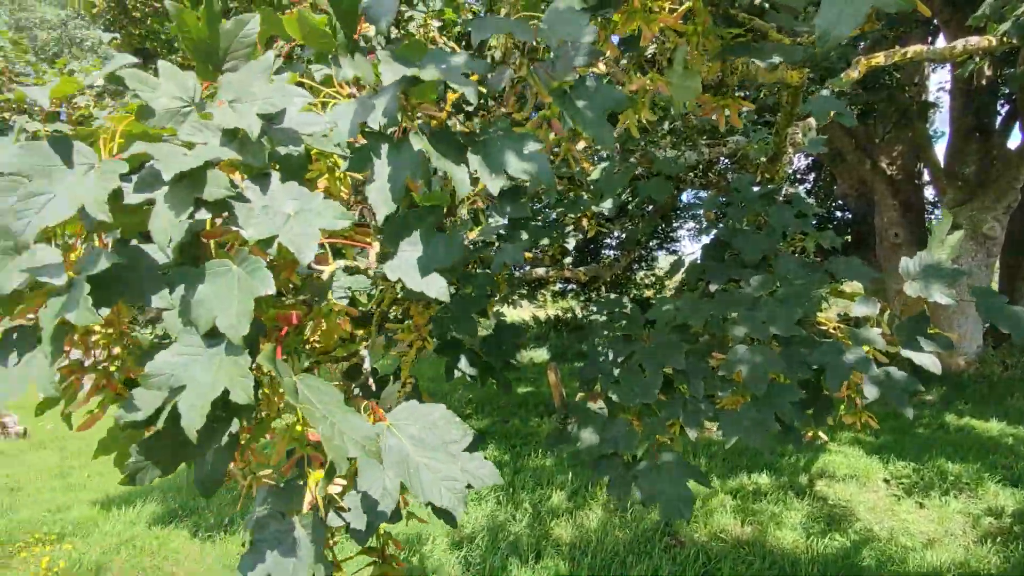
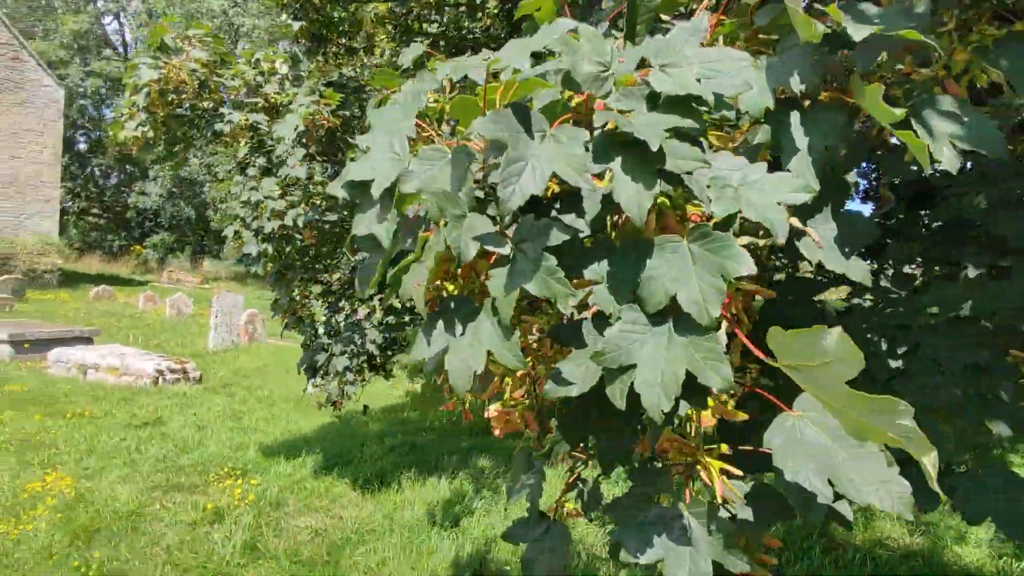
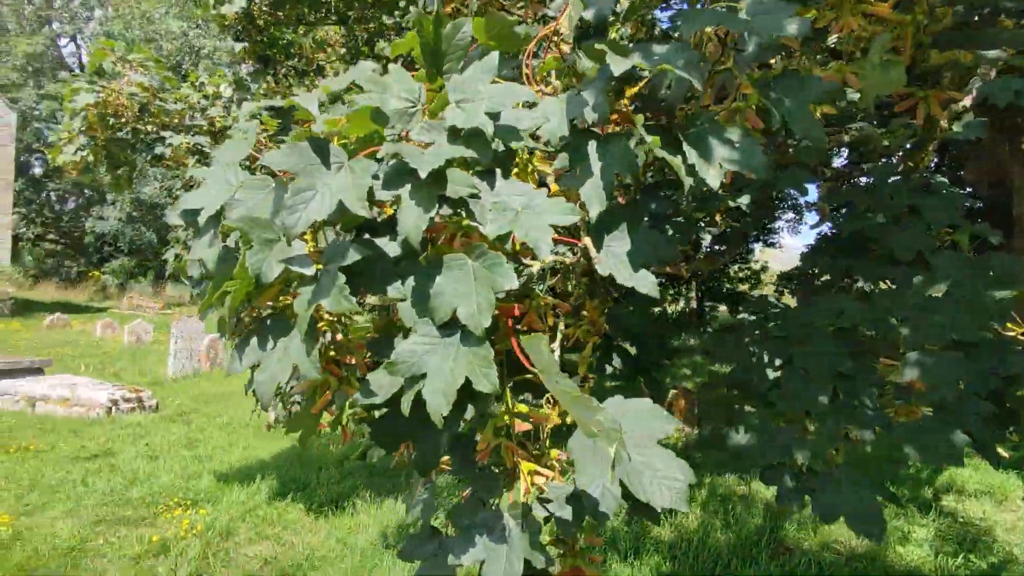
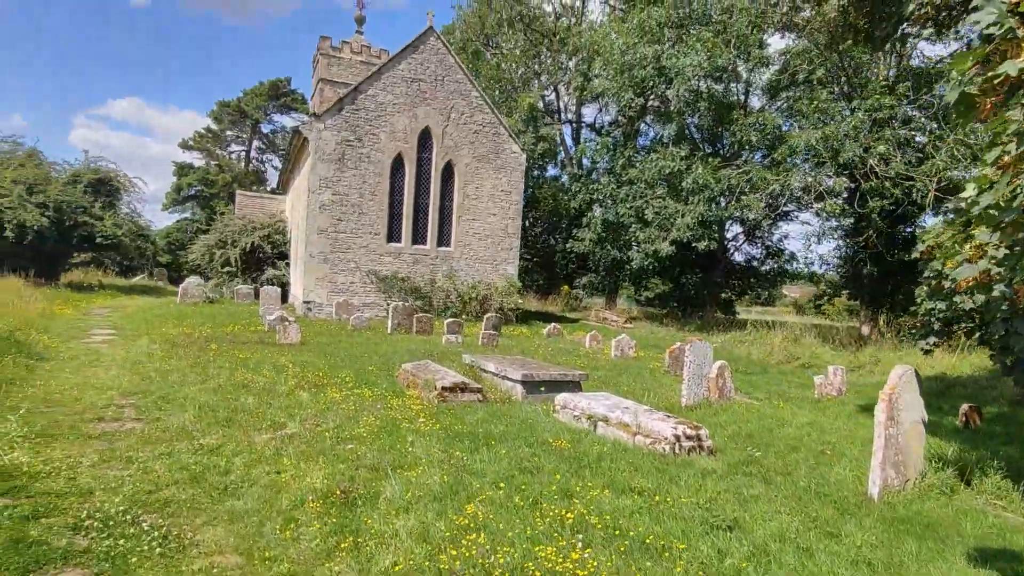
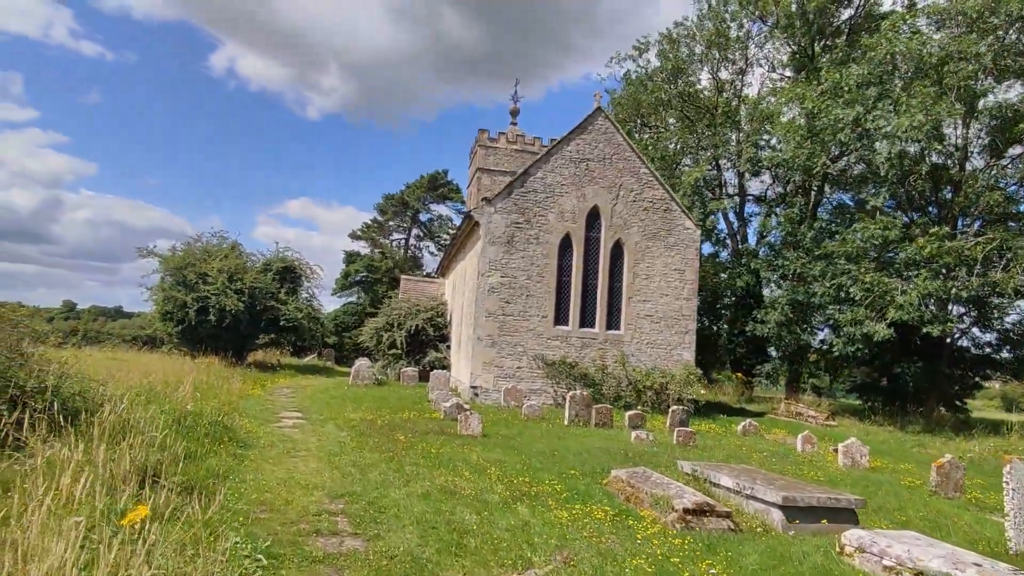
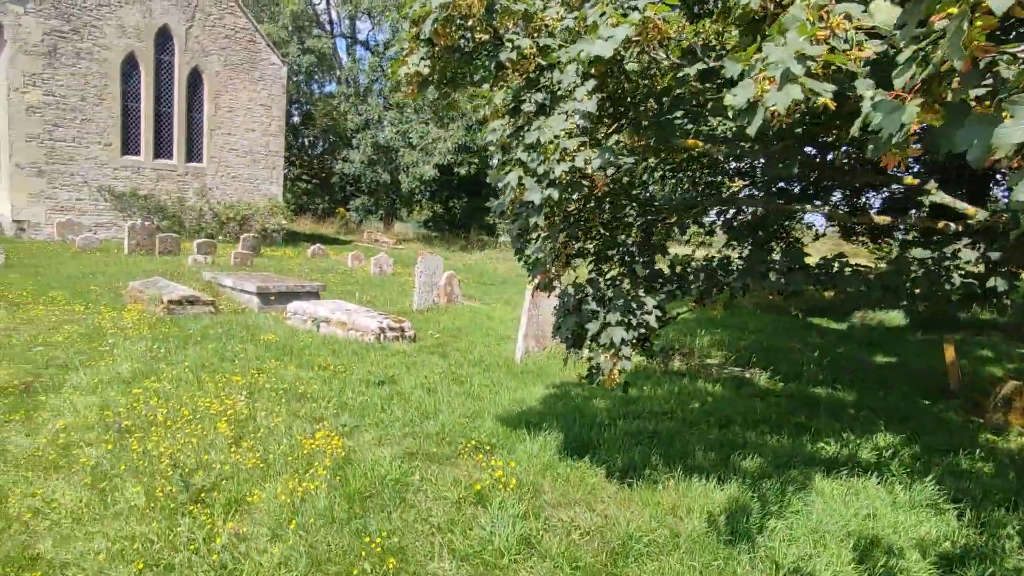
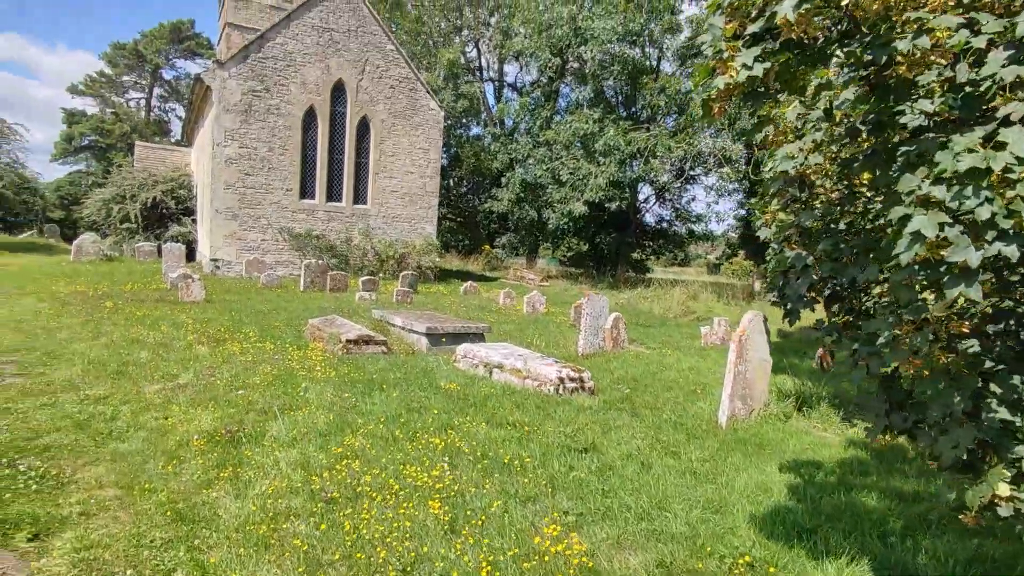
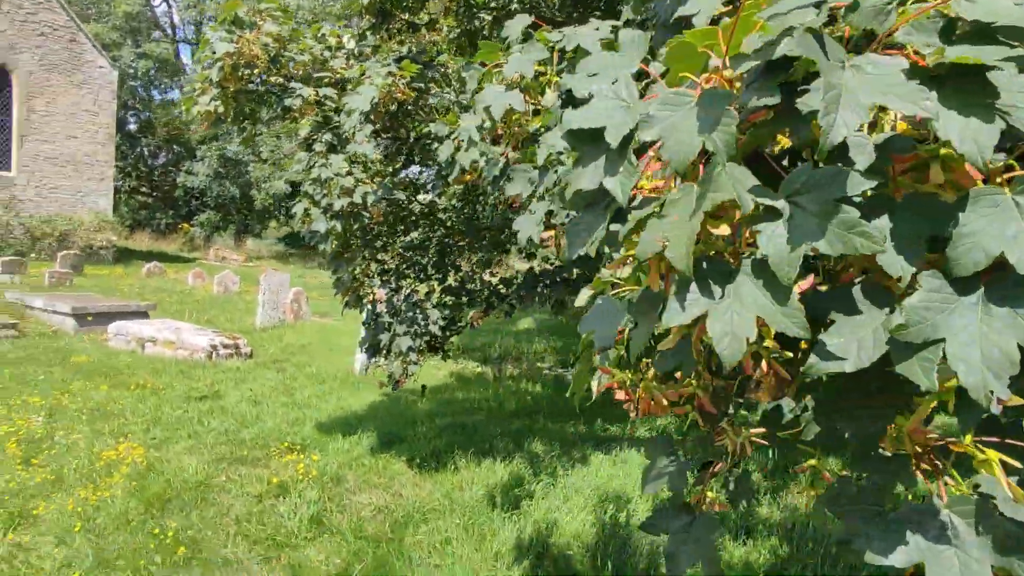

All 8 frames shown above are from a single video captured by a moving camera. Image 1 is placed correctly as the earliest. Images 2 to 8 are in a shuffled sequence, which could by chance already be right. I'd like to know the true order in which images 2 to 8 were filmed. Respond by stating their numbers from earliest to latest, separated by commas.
3, 2, 8, 6, 7, 4, 5
